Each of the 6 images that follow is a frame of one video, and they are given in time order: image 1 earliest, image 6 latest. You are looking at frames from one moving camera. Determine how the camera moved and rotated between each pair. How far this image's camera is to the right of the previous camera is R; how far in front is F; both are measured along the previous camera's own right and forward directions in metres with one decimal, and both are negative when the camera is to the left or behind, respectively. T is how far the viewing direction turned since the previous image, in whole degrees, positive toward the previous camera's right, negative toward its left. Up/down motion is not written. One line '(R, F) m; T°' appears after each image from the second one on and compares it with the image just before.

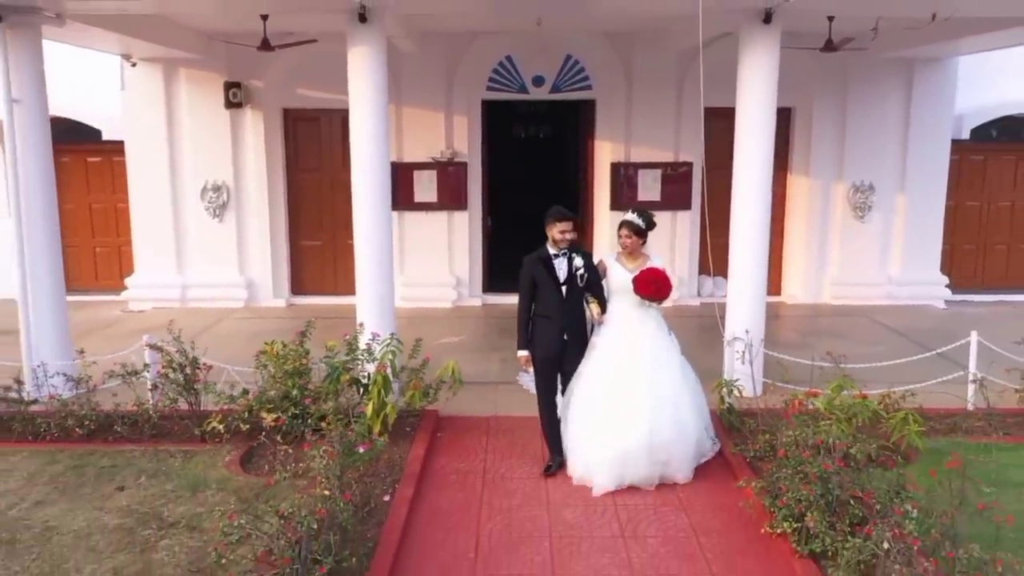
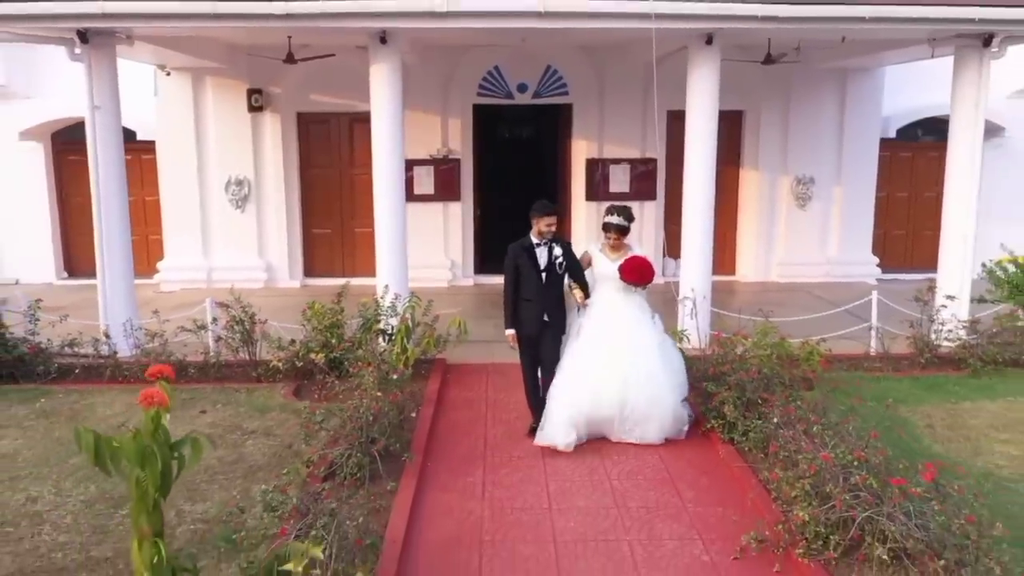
(-0.1, -1.4) m; +1°
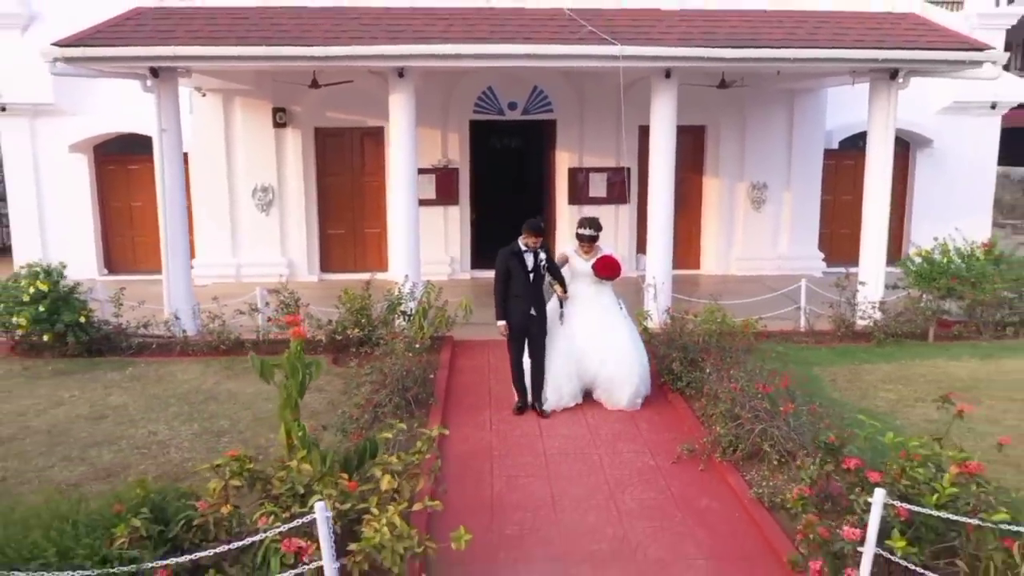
(-0.1, -1.7) m; +1°
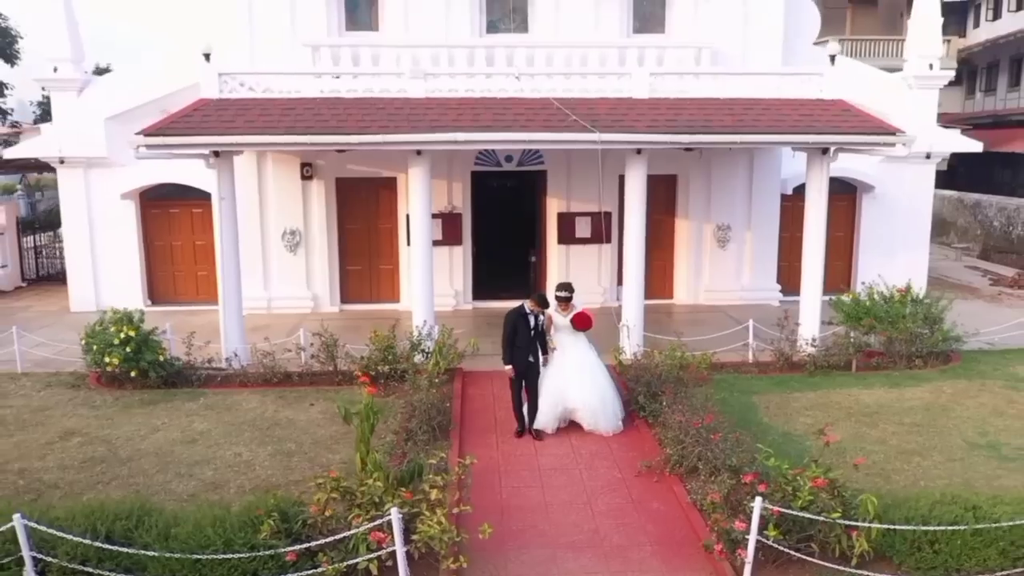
(-0.1, -2.0) m; +1°
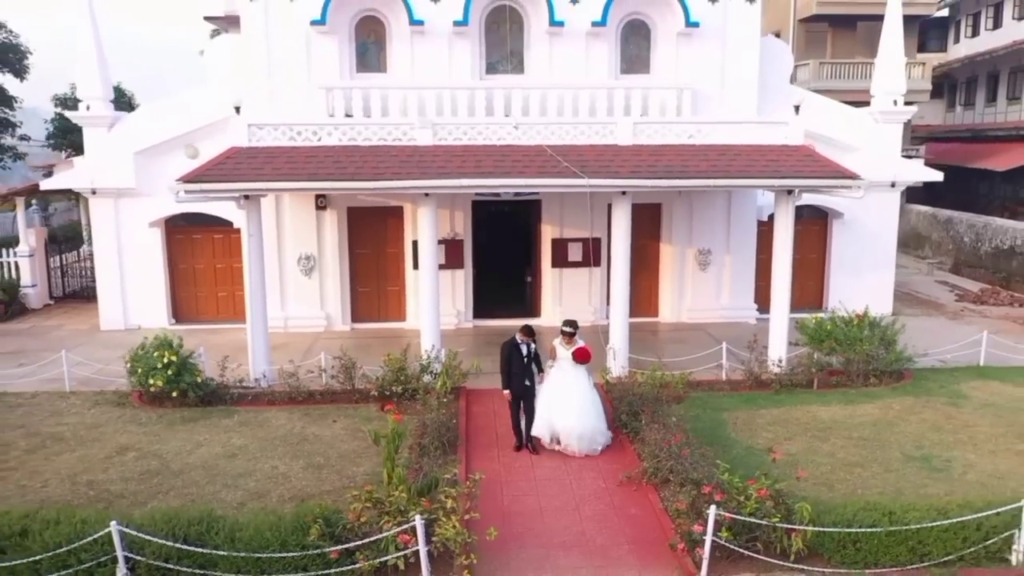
(0.0, -1.3) m; 0°
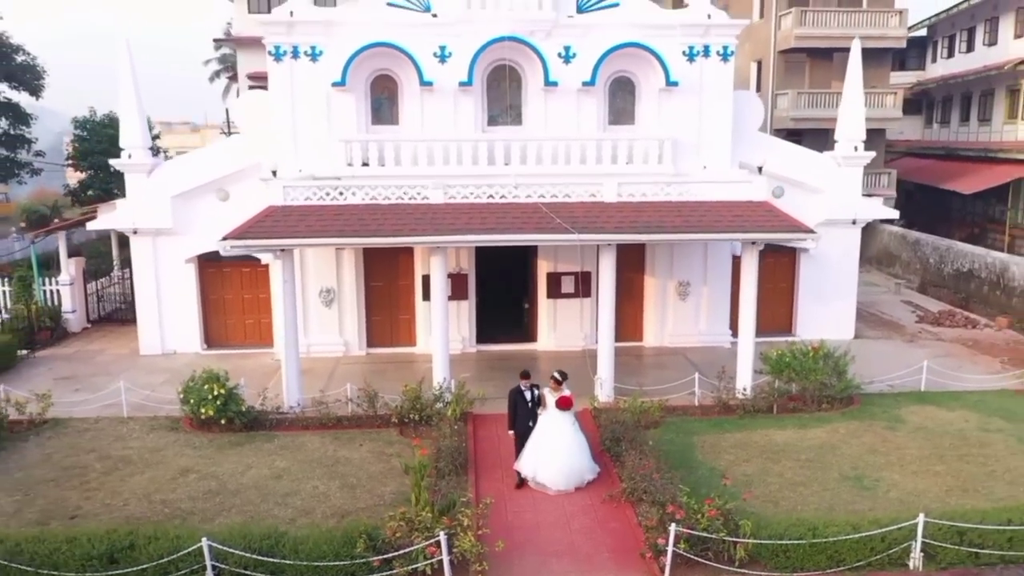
(-0.1, -1.9) m; 0°
